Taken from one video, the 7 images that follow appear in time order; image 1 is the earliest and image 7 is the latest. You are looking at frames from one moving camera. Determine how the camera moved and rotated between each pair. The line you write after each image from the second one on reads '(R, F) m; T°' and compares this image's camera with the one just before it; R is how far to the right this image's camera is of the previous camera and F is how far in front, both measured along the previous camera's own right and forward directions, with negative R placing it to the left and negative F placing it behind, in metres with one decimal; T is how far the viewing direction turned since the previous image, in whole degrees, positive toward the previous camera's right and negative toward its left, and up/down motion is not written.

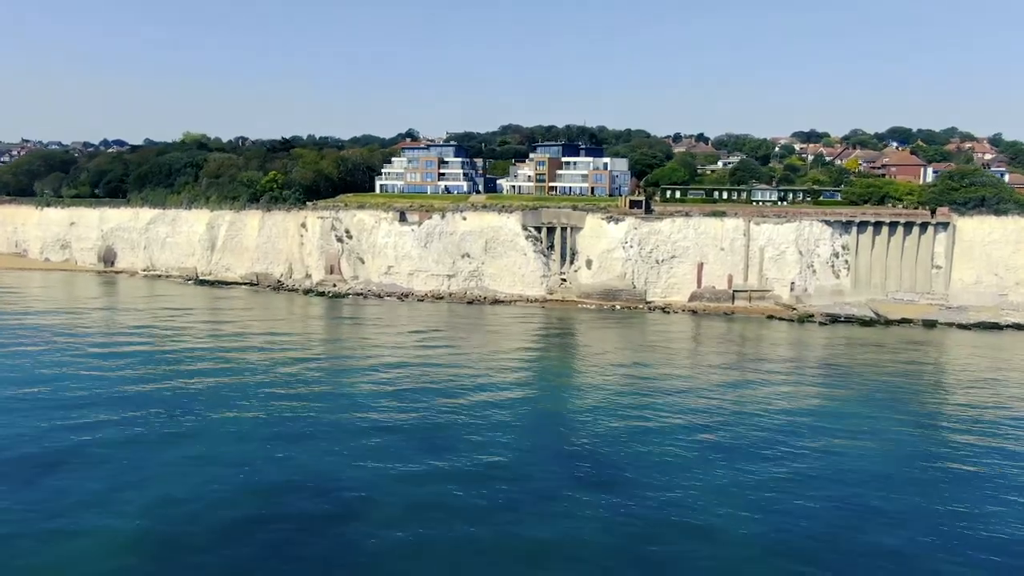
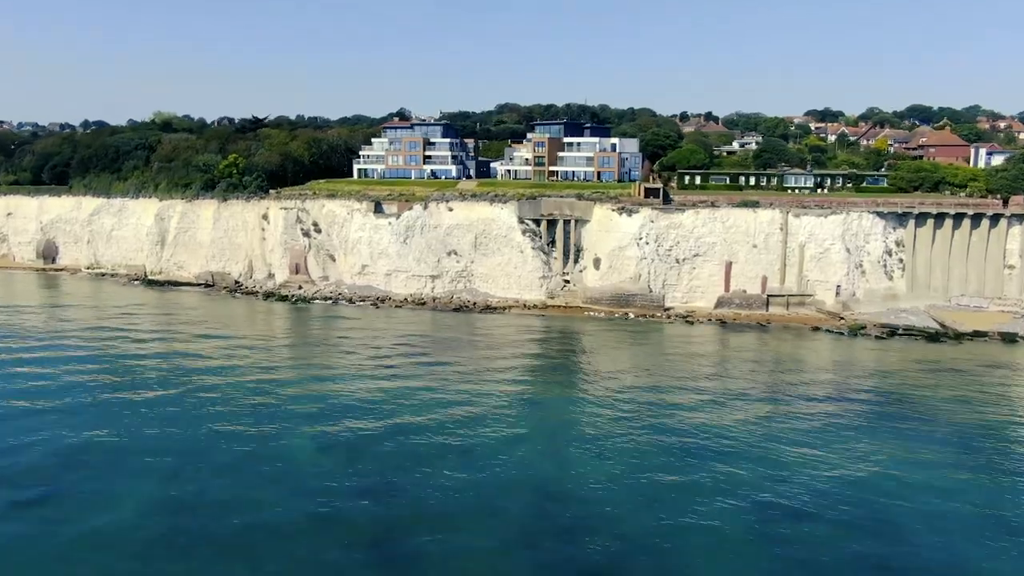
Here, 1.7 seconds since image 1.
(+0.2, +7.0) m; 0°
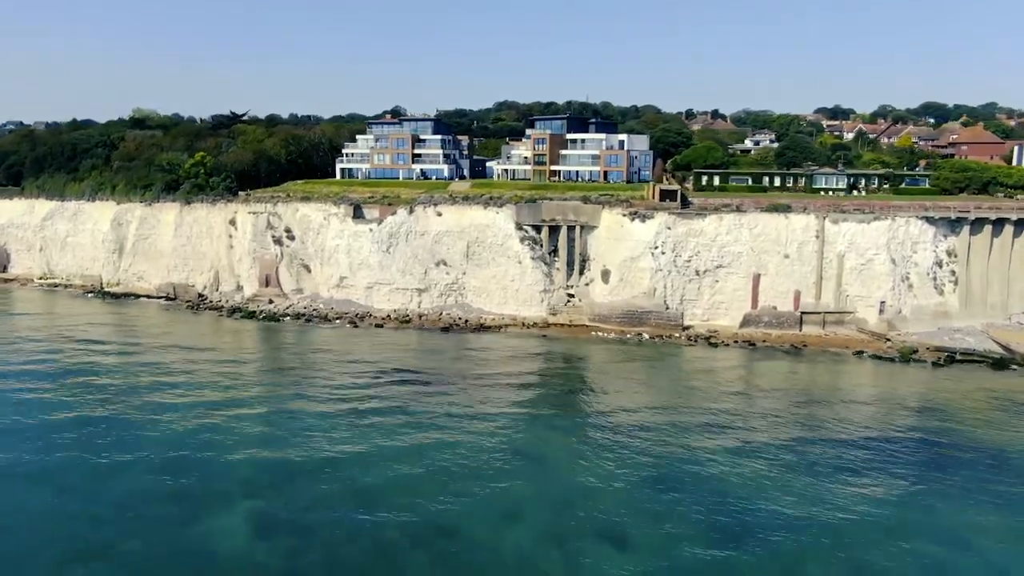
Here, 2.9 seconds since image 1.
(+0.1, +4.9) m; 0°
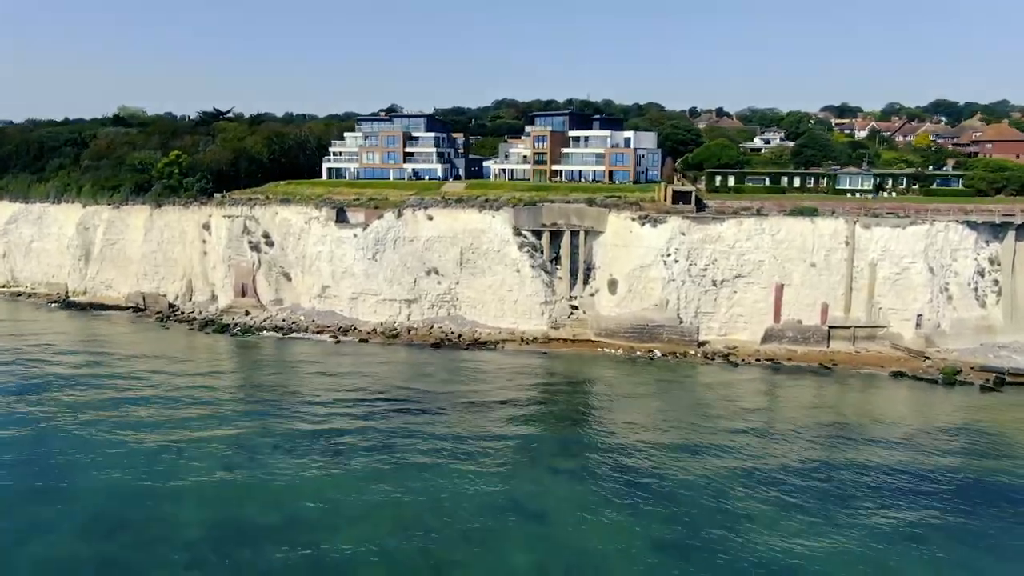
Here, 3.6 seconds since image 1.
(+0.1, +3.2) m; 0°
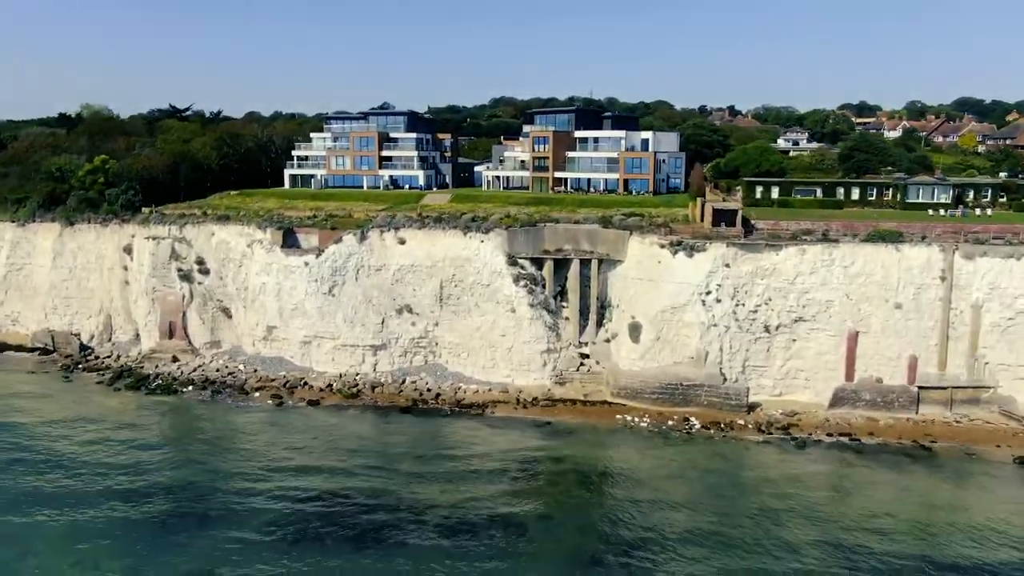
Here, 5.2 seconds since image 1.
(+0.2, +7.2) m; 0°
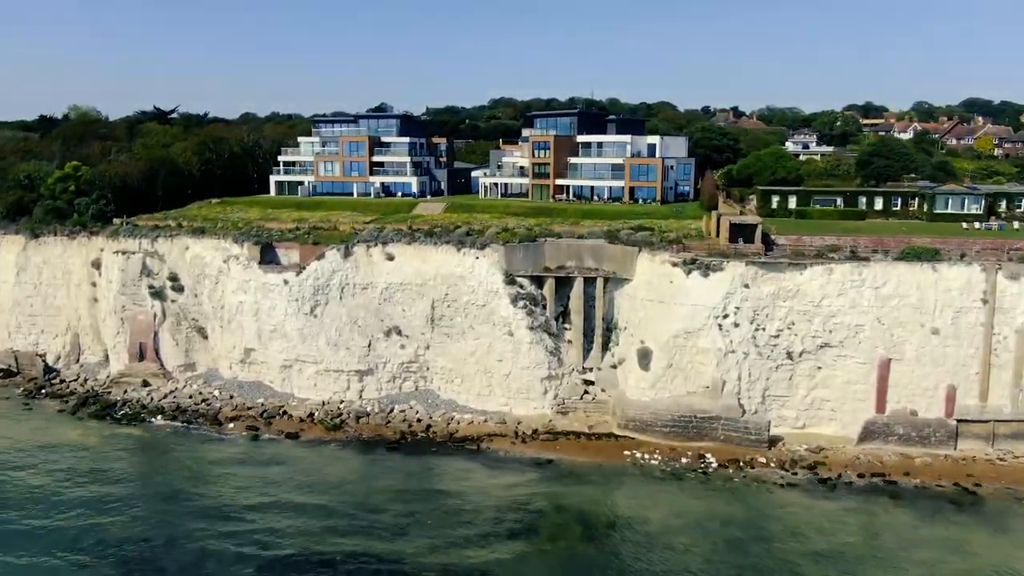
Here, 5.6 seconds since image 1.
(+0.1, +2.2) m; 0°
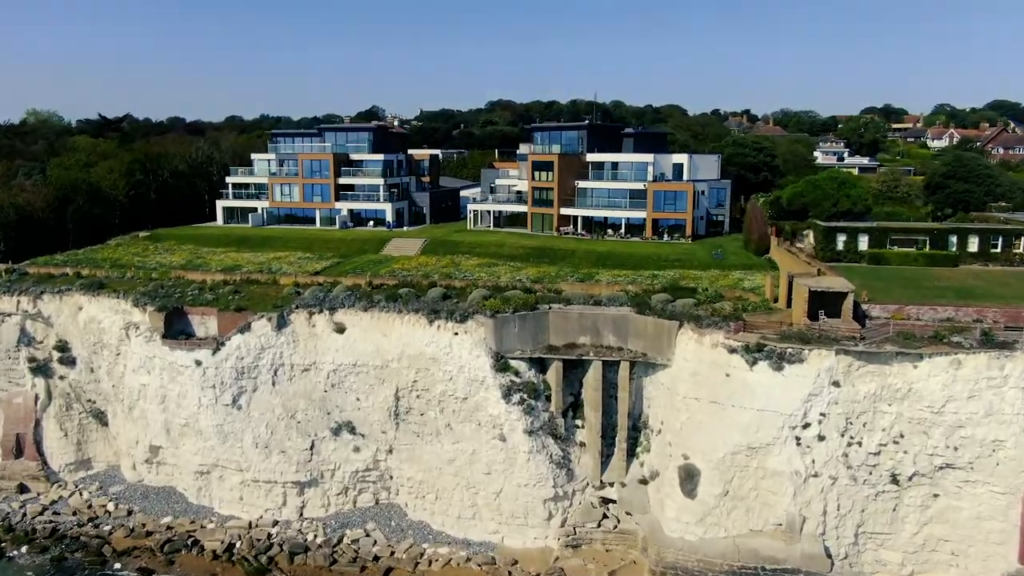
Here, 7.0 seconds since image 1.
(+0.2, +6.4) m; 0°
